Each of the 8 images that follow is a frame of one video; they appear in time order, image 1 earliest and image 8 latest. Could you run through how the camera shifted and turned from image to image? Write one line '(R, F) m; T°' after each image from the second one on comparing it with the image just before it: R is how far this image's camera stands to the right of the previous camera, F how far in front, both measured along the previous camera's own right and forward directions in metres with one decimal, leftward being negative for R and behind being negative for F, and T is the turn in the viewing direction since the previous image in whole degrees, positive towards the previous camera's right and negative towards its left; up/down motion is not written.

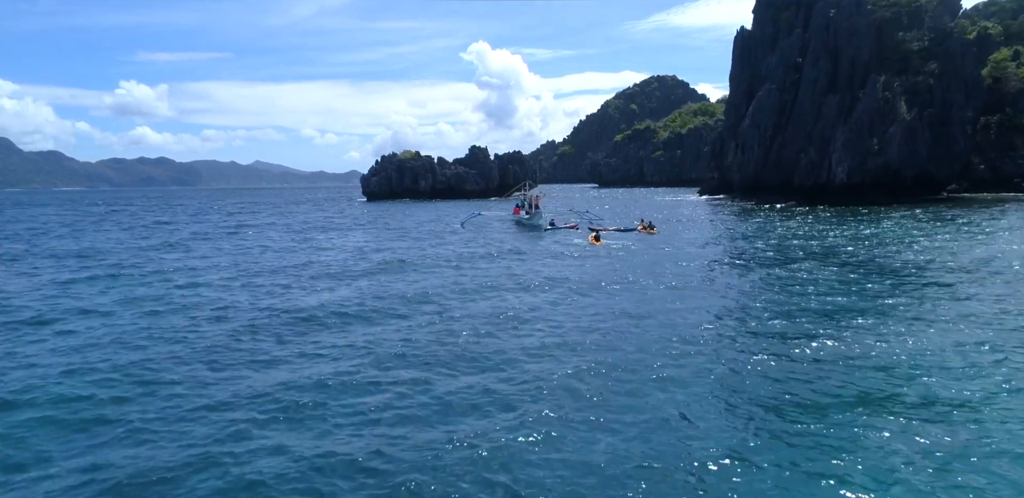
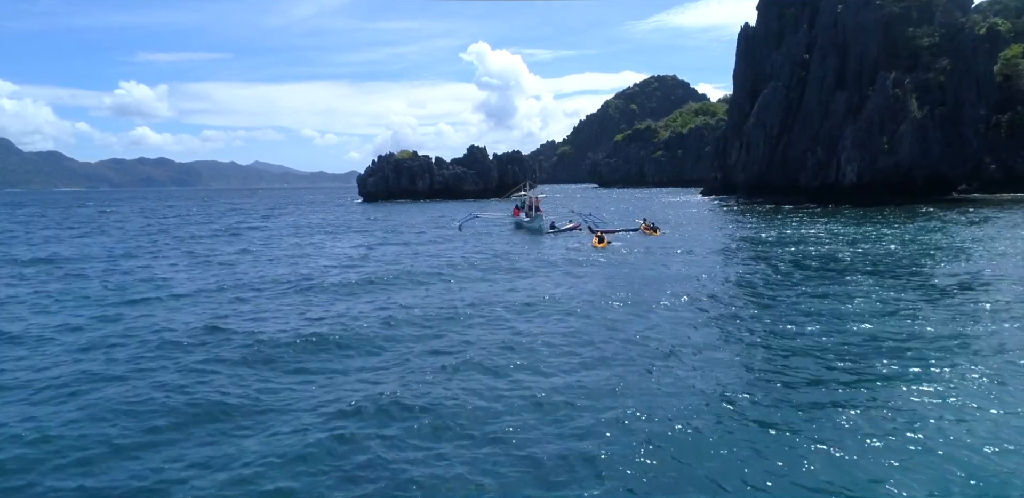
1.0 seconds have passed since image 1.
(+0.1, +1.9) m; 0°
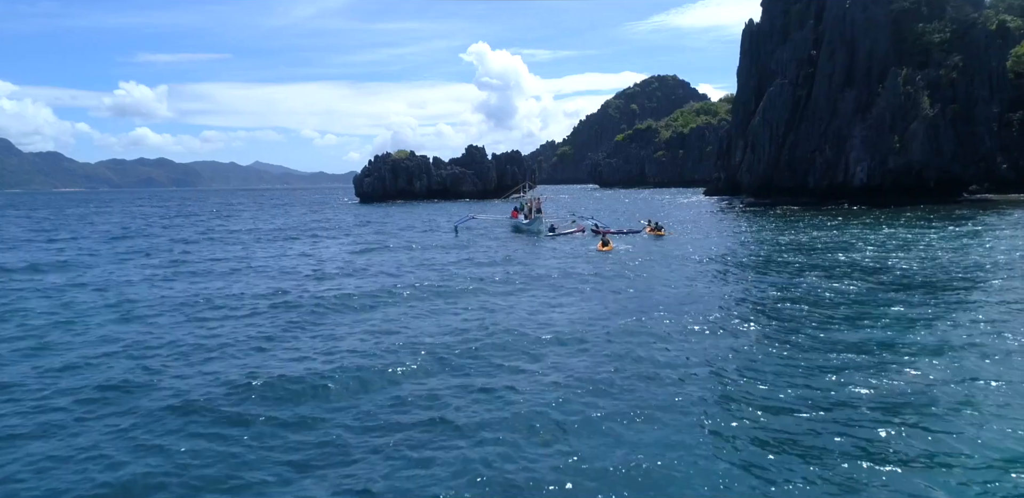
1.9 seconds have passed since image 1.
(+0.1, +2.0) m; 0°
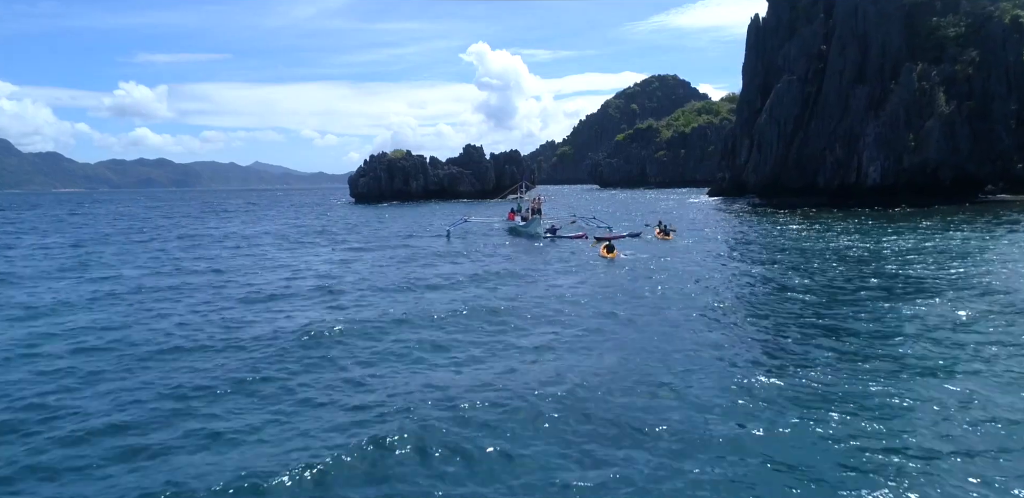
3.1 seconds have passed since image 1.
(+0.2, +2.6) m; 0°
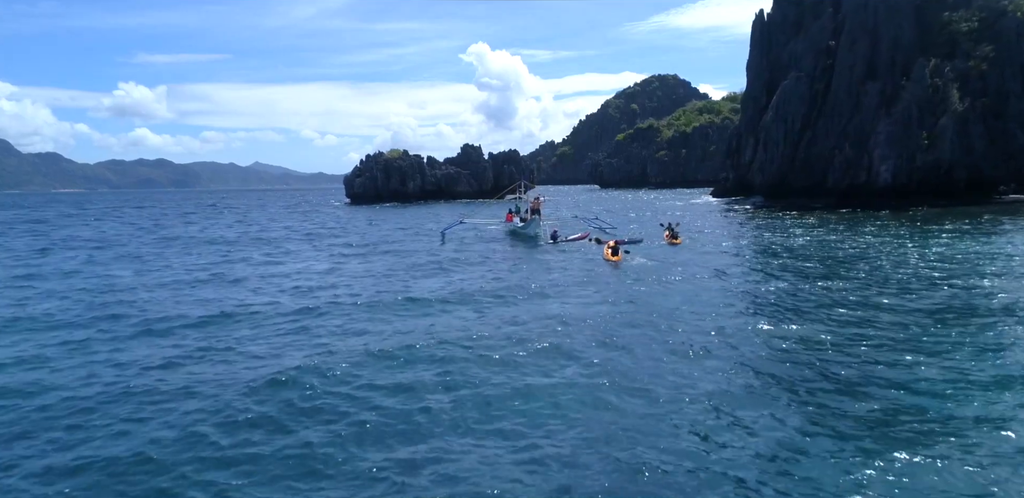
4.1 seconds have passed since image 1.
(+0.1, +2.1) m; 0°
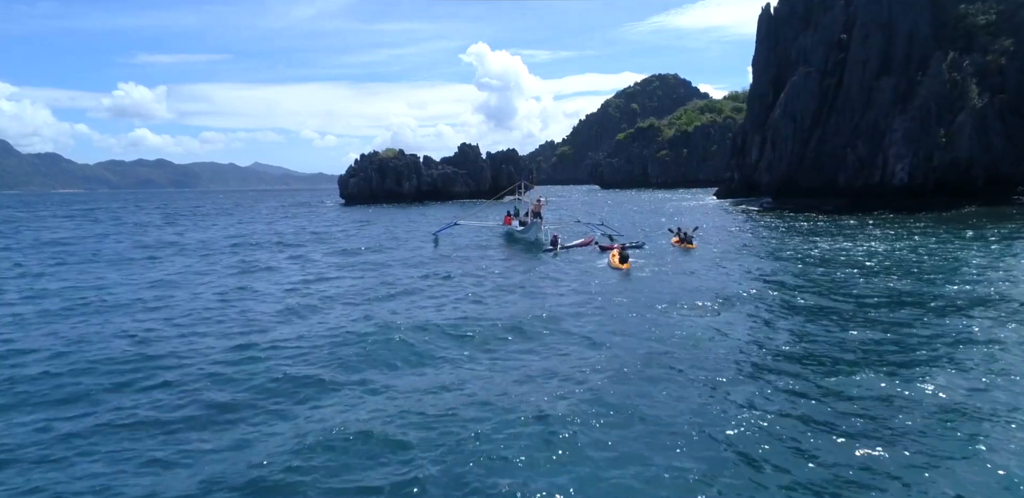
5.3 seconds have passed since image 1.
(+0.2, +2.6) m; 0°
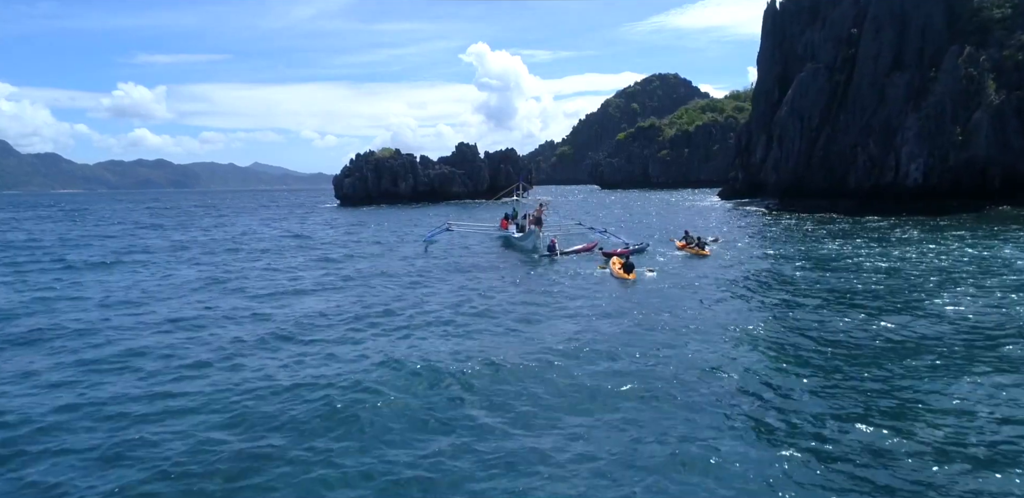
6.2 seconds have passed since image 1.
(+0.1, +2.1) m; 0°
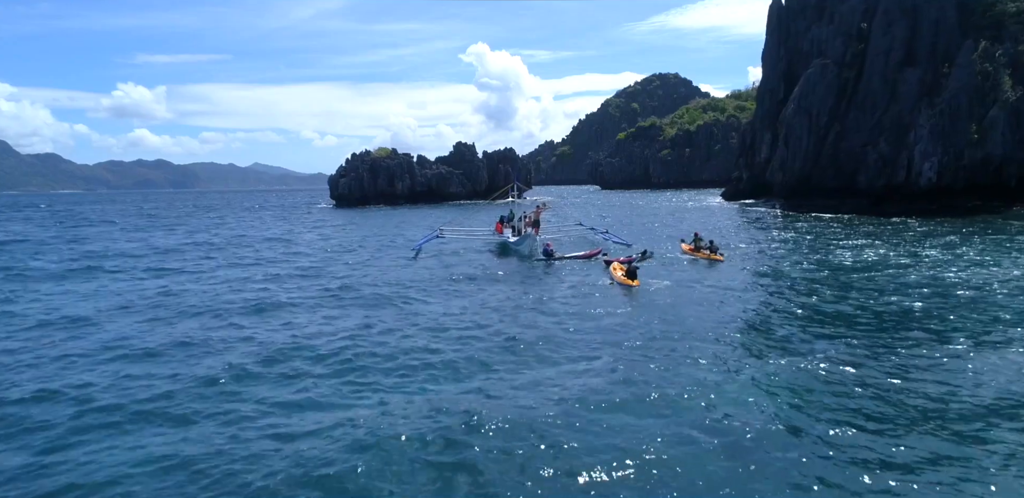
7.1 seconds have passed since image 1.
(+0.1, +1.9) m; 0°
